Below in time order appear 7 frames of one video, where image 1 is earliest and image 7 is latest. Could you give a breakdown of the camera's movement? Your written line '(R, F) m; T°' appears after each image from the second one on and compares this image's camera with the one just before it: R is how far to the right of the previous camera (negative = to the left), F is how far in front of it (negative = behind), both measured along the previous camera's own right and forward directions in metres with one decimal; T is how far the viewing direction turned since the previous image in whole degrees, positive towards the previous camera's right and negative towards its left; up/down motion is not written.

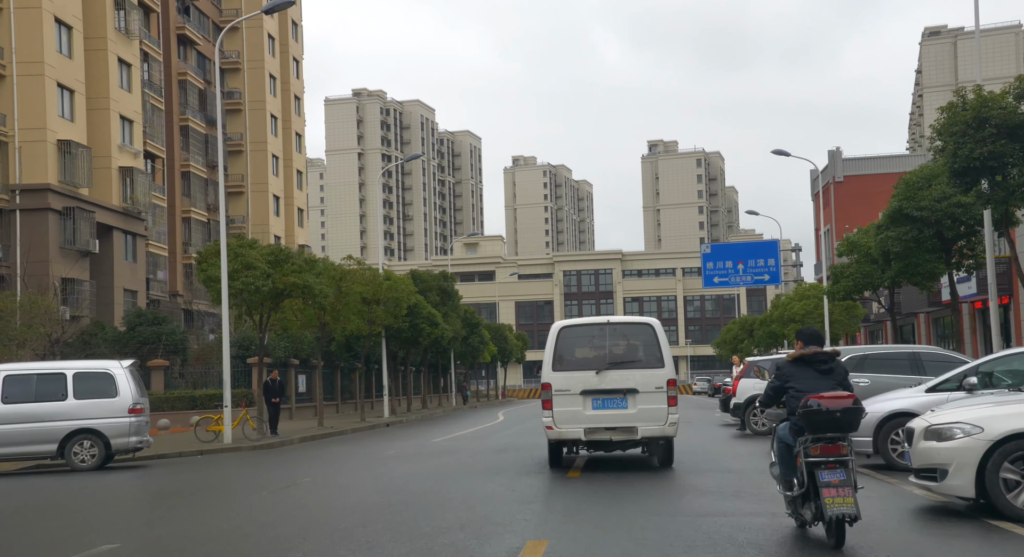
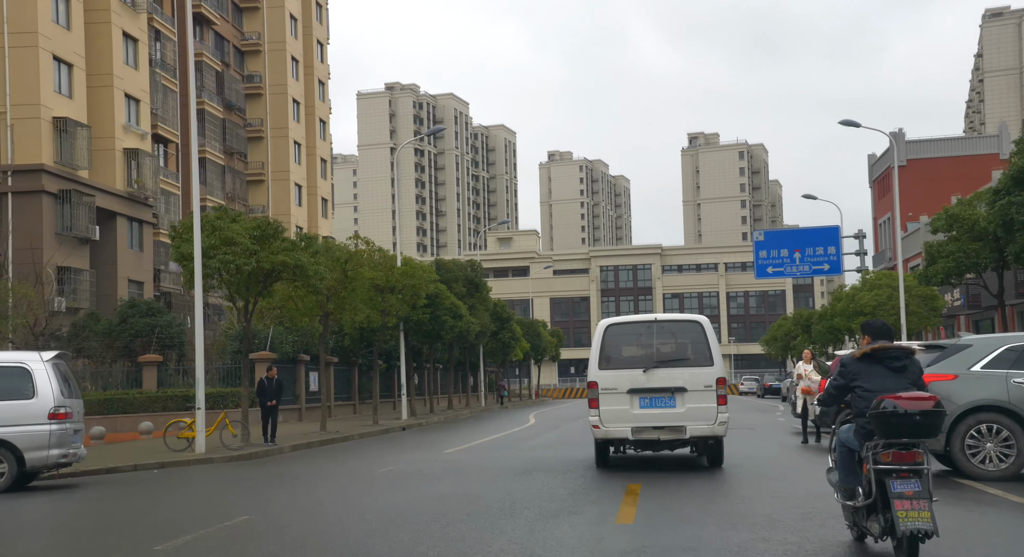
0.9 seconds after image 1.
(+0.1, +4.1) m; -2°
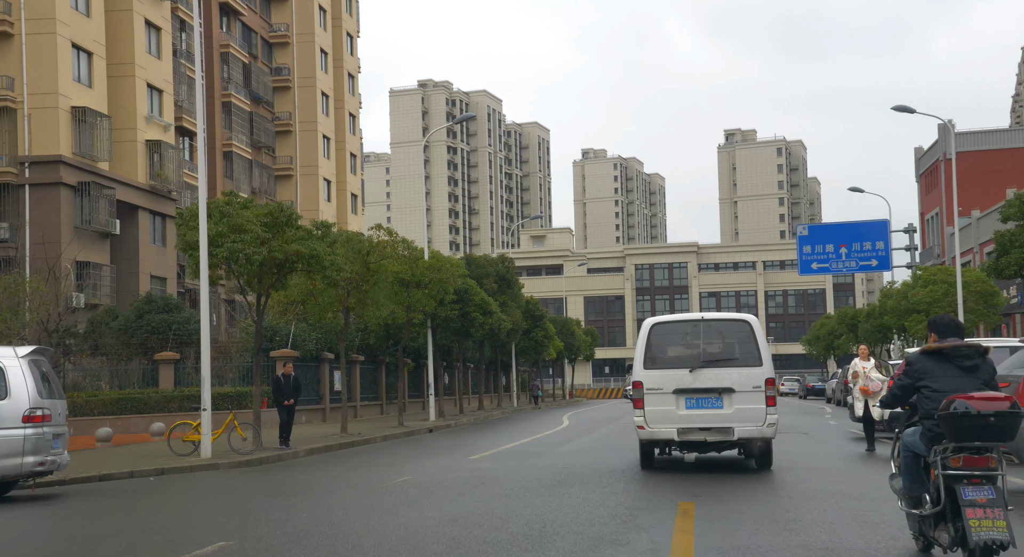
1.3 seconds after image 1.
(0.0, +1.7) m; -2°
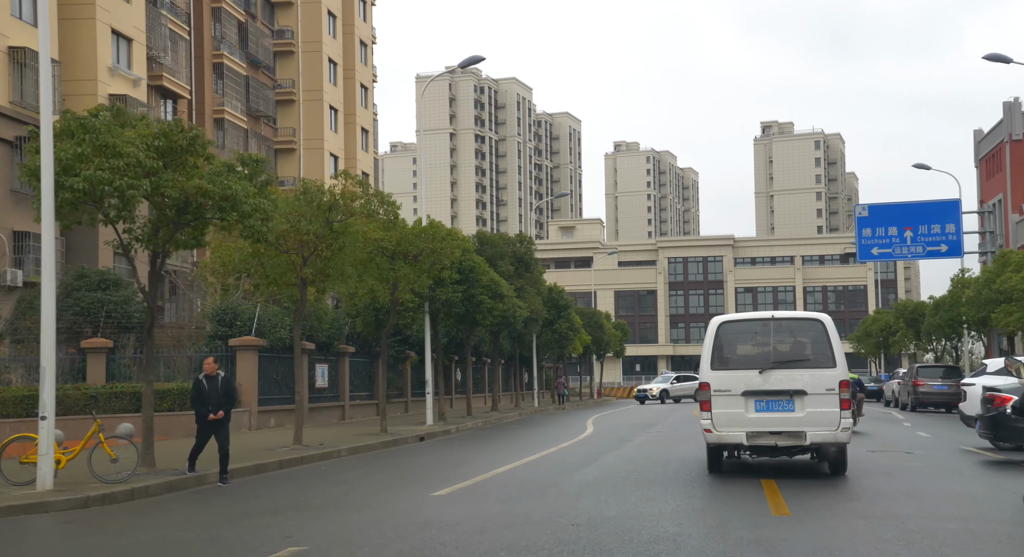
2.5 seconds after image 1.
(+0.4, +6.3) m; -1°
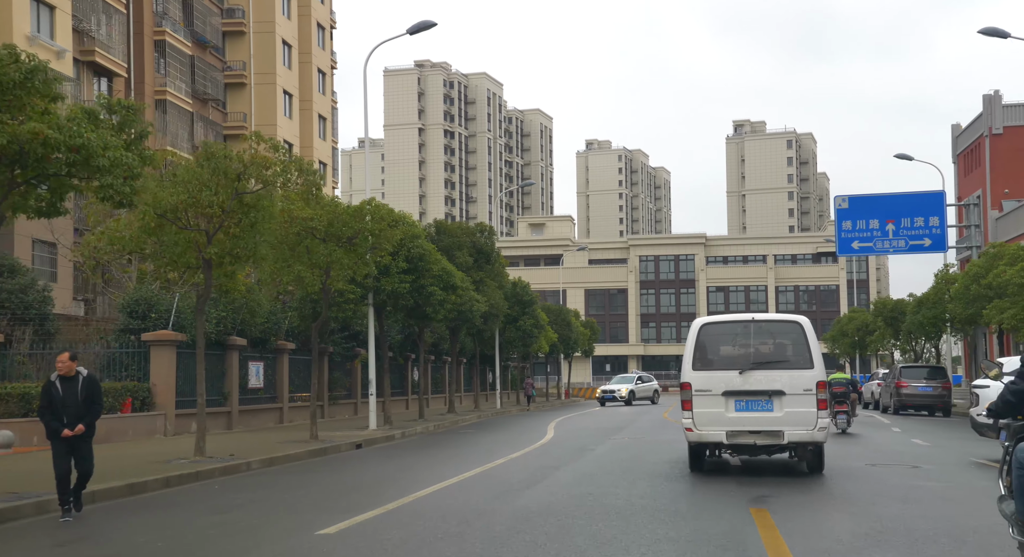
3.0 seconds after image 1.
(+0.4, +3.0) m; +1°
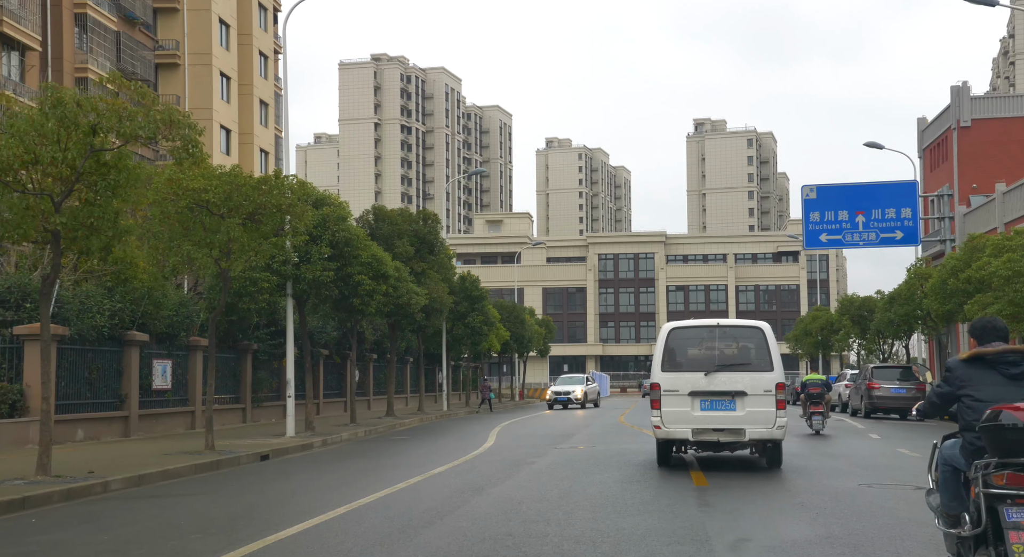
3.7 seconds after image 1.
(+0.5, +3.1) m; +2°
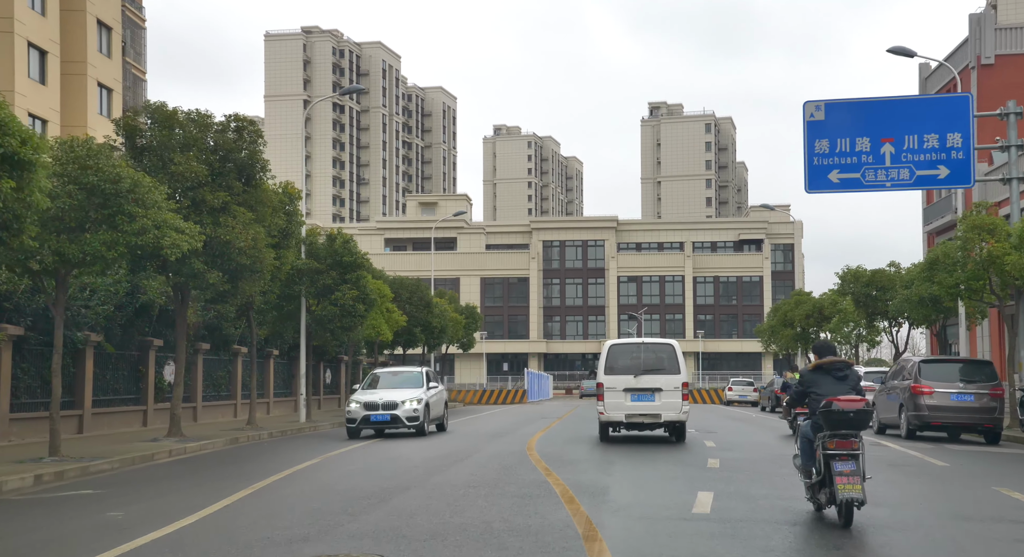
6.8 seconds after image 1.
(+1.9, +13.4) m; +2°
